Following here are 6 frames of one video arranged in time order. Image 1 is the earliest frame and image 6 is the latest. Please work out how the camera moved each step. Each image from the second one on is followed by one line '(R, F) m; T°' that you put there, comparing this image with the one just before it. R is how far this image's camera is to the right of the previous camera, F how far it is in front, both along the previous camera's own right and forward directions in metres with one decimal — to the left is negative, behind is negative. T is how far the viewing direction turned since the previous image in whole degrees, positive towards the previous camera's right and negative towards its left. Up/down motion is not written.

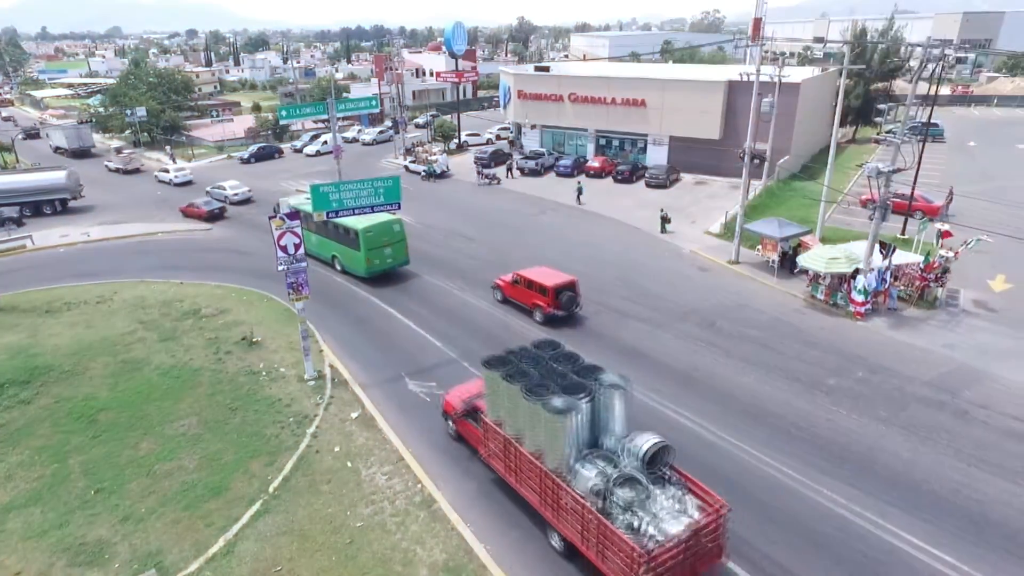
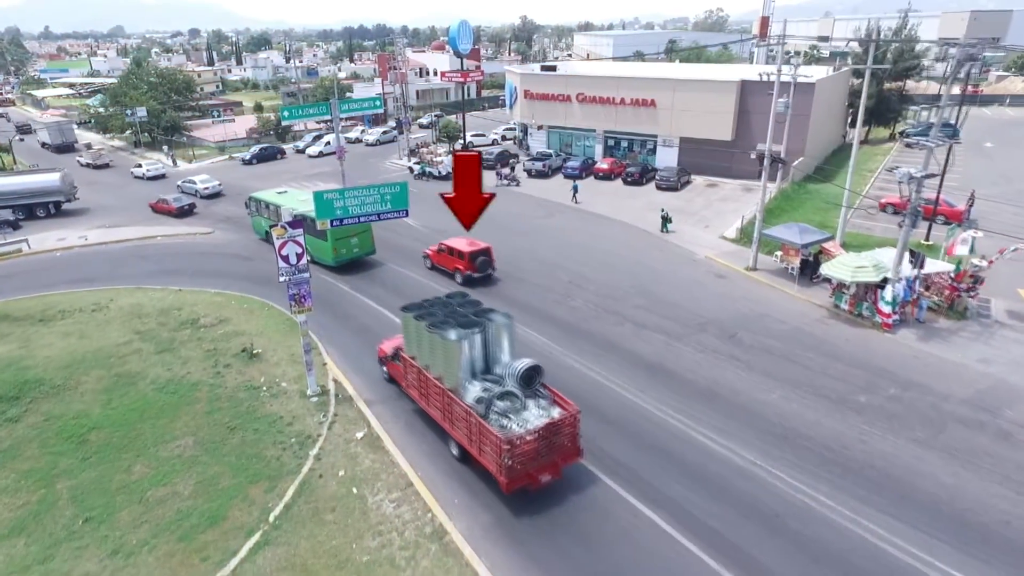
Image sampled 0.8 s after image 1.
(-0.3, +0.9) m; 0°
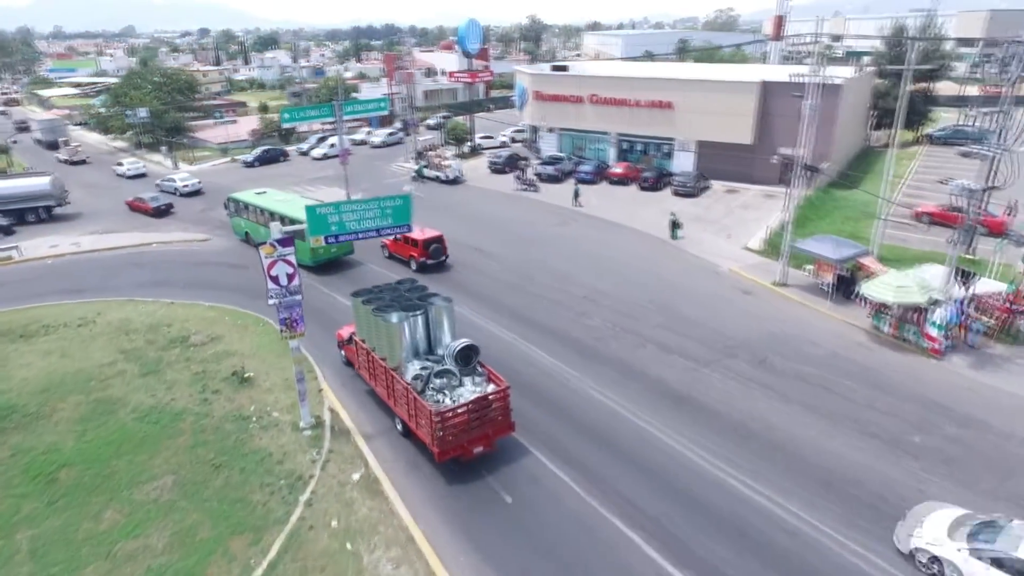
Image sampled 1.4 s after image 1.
(-0.2, +1.5) m; -1°
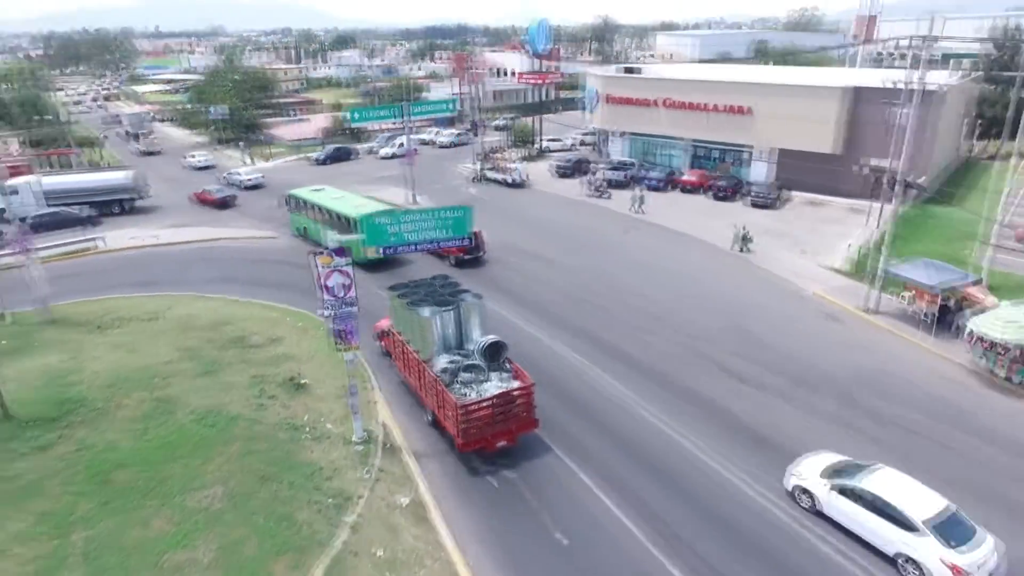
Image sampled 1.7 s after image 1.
(-0.1, +0.9) m; -6°
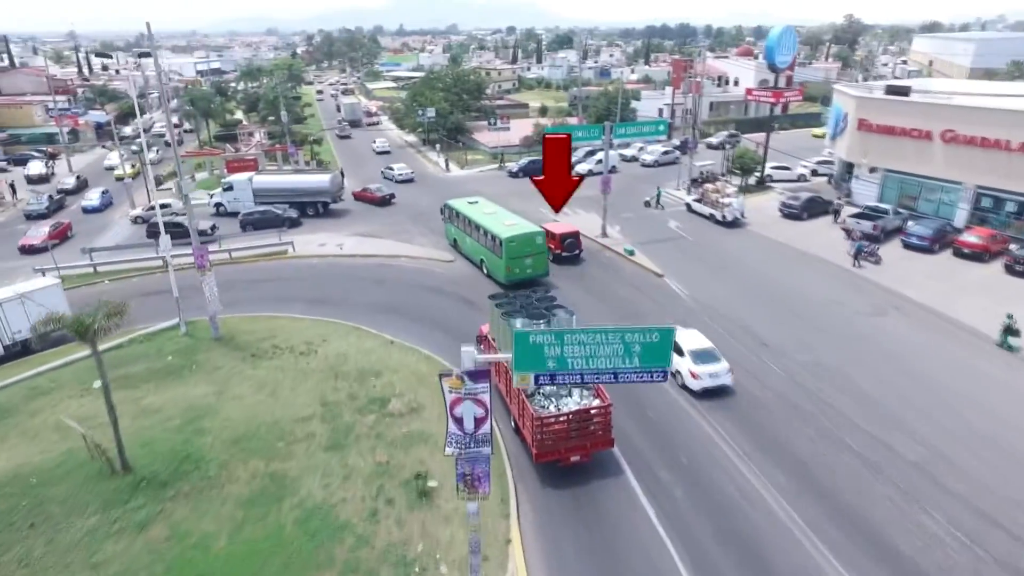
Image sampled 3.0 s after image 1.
(-0.6, +4.4) m; -17°
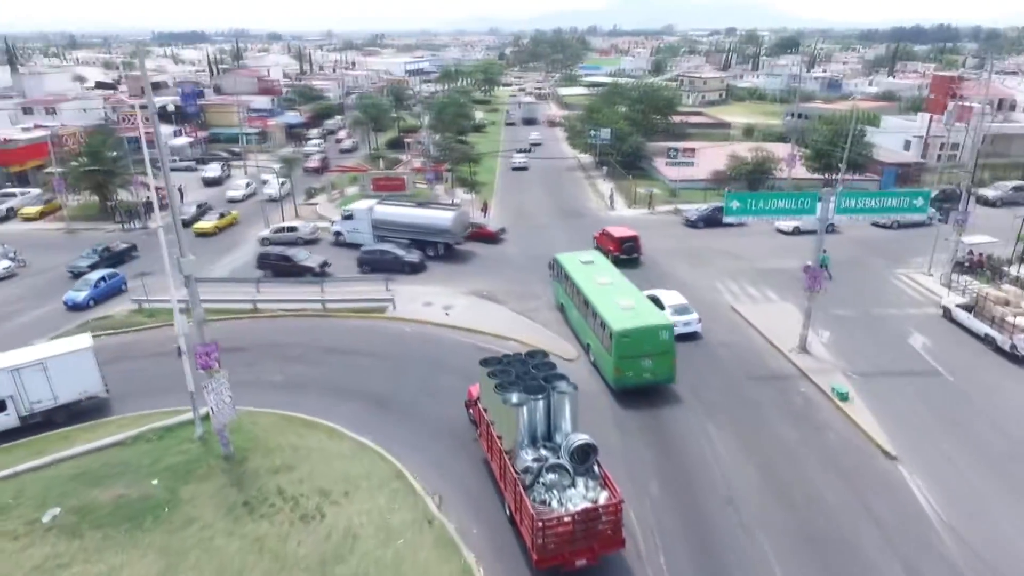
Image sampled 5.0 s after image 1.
(+1.1, +8.2) m; -17°
